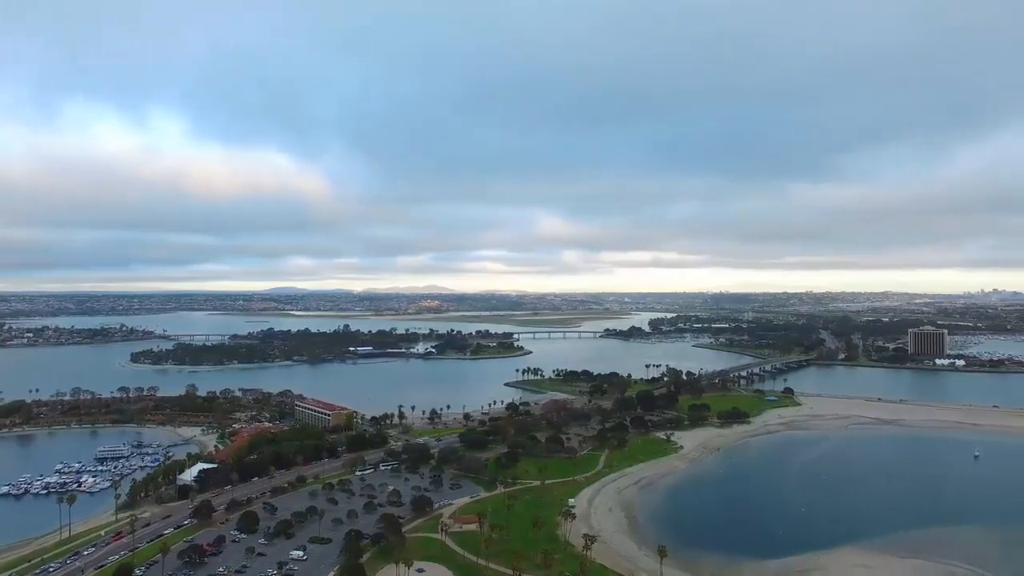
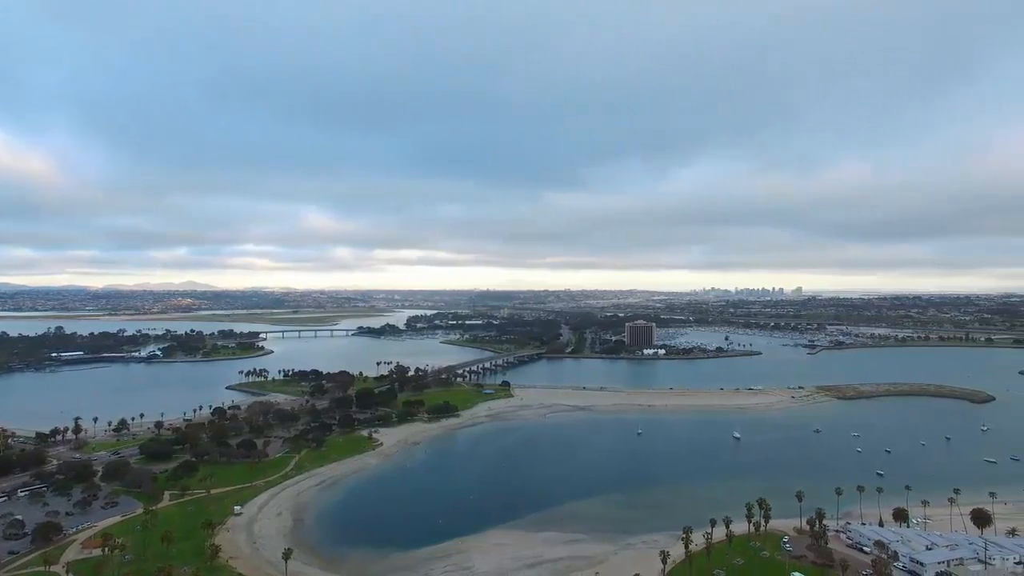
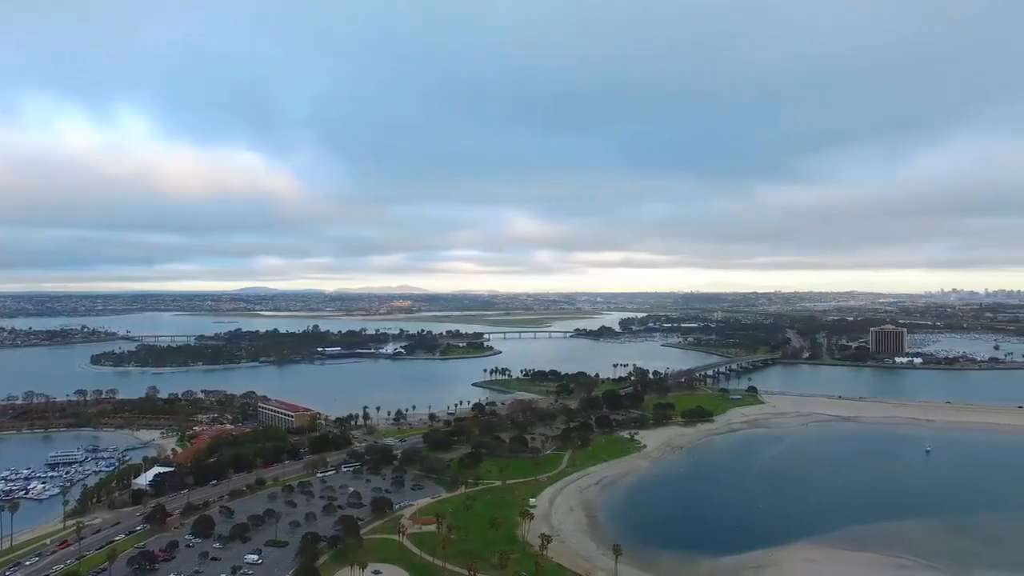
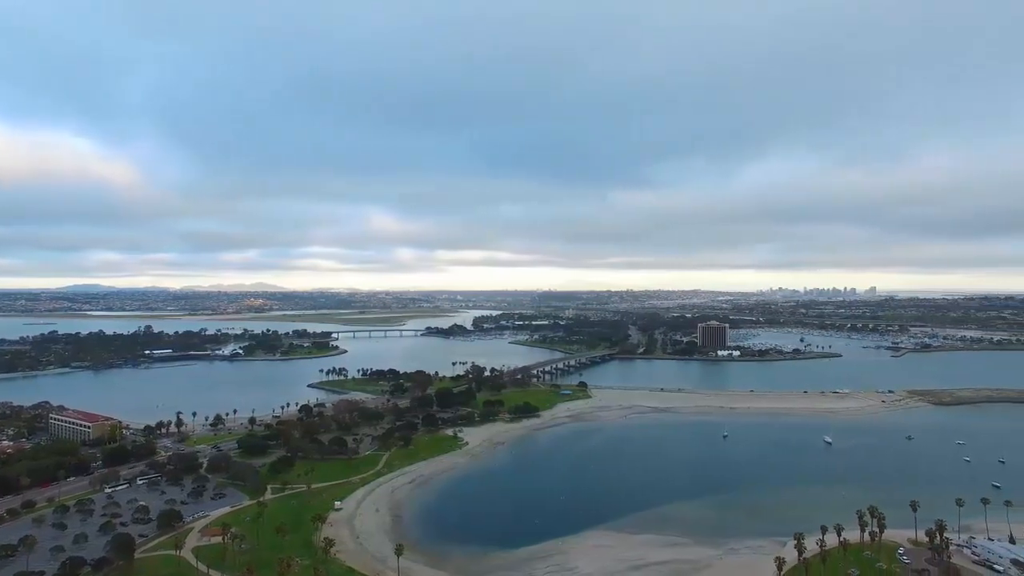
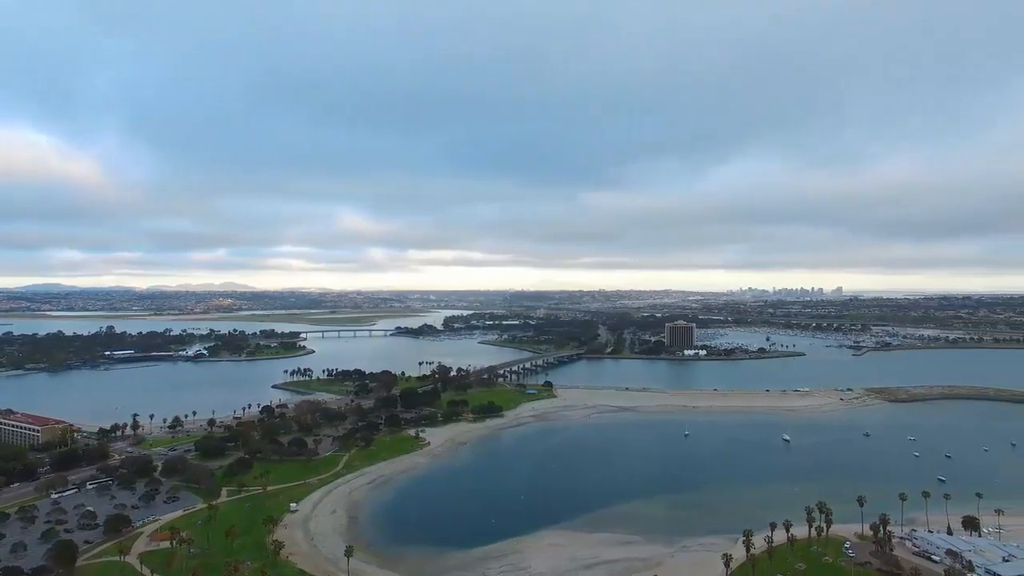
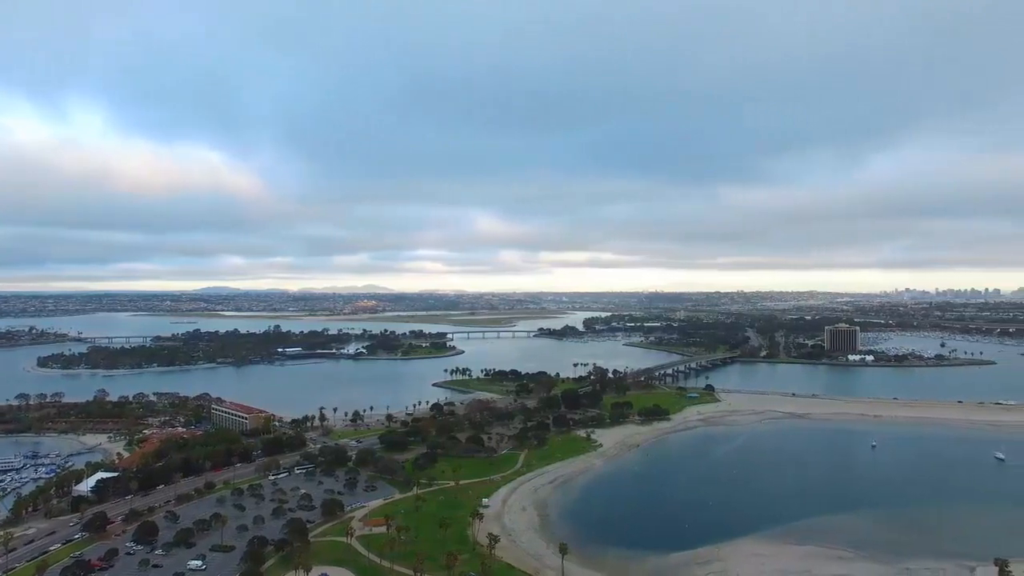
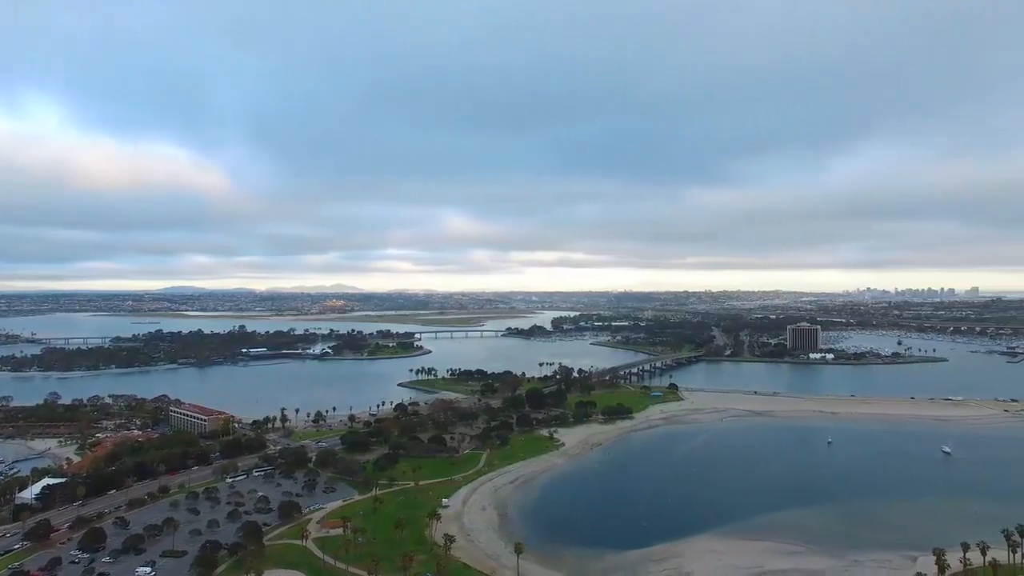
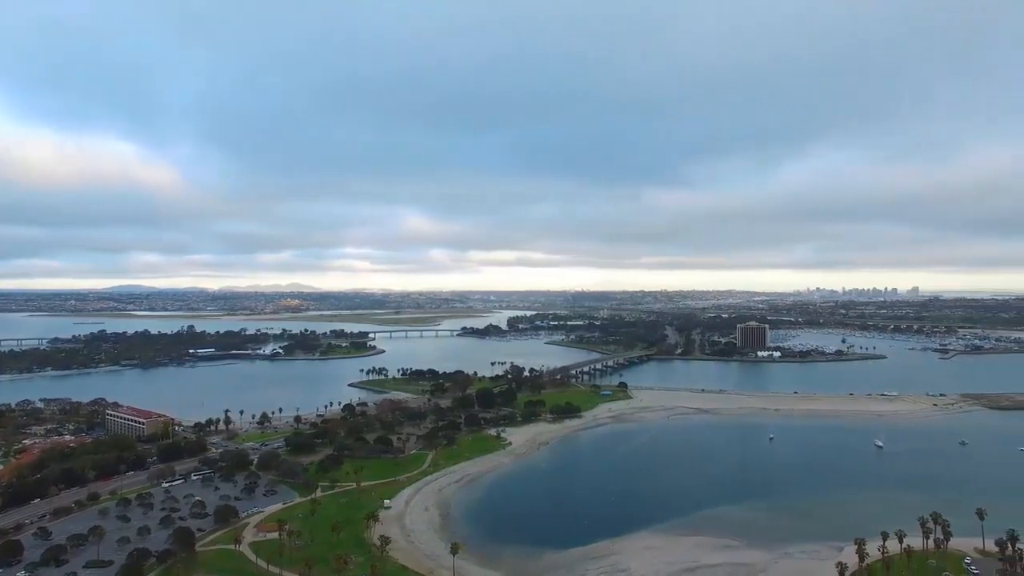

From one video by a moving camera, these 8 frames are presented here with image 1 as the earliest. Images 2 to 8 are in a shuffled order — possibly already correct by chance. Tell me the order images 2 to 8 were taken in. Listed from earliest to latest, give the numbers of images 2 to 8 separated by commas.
3, 6, 7, 8, 4, 5, 2
